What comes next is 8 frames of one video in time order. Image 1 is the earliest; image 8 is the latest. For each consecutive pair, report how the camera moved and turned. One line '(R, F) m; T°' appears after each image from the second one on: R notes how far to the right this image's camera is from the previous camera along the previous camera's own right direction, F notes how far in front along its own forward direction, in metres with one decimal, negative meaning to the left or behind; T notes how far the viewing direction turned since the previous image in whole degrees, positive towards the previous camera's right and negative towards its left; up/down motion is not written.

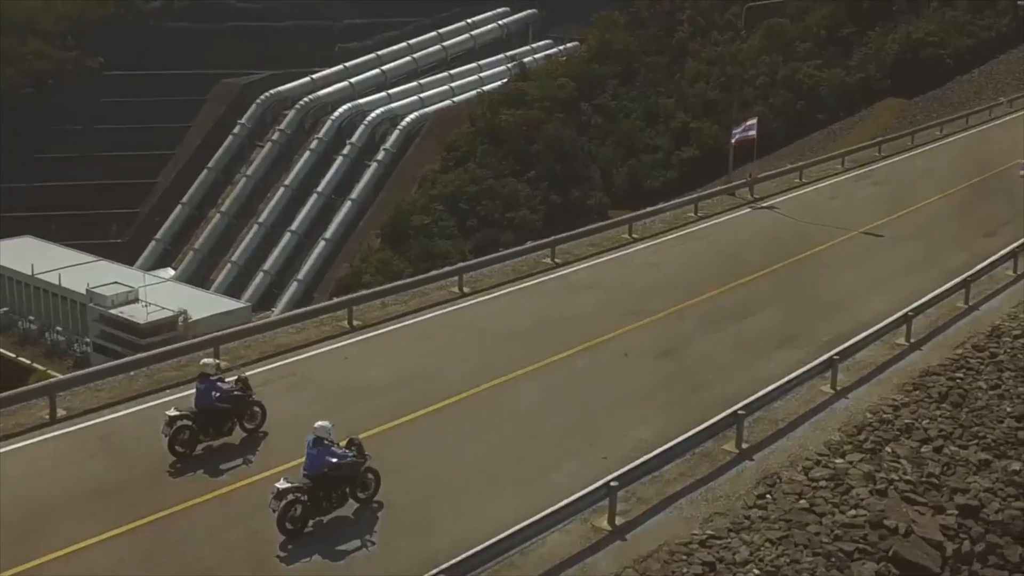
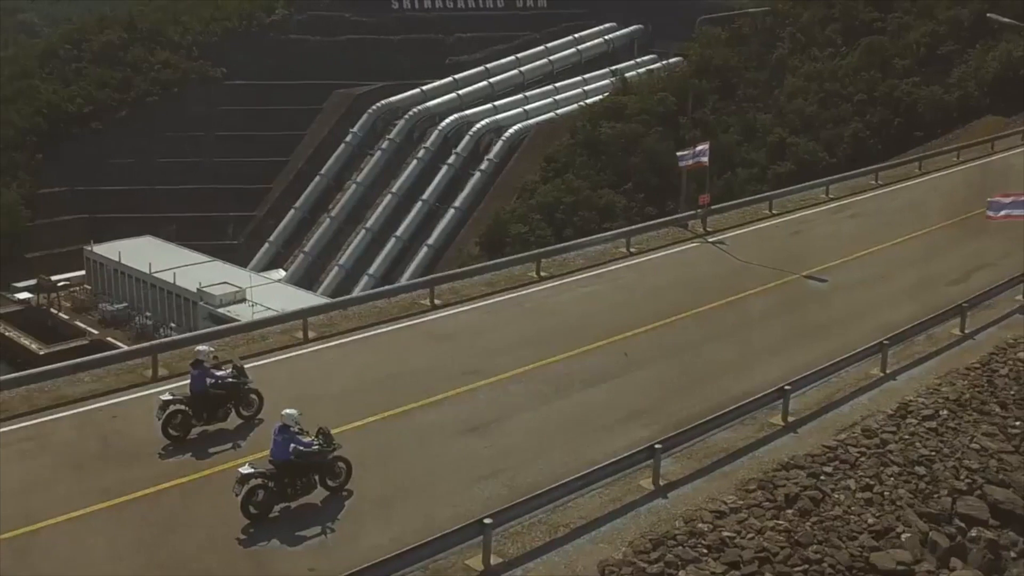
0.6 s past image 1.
(+0.5, -0.2) m; -7°
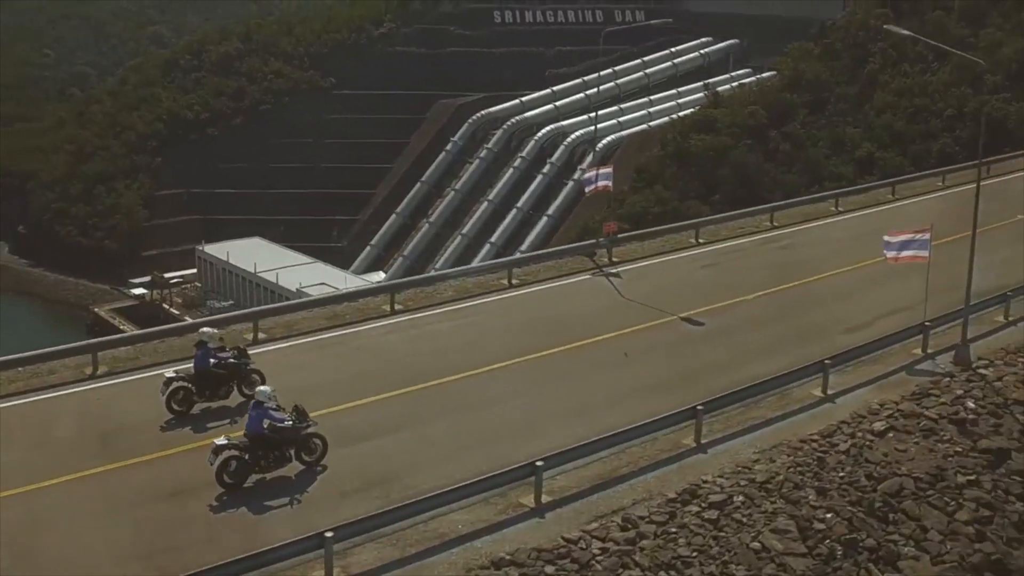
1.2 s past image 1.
(+0.6, -0.5) m; -6°
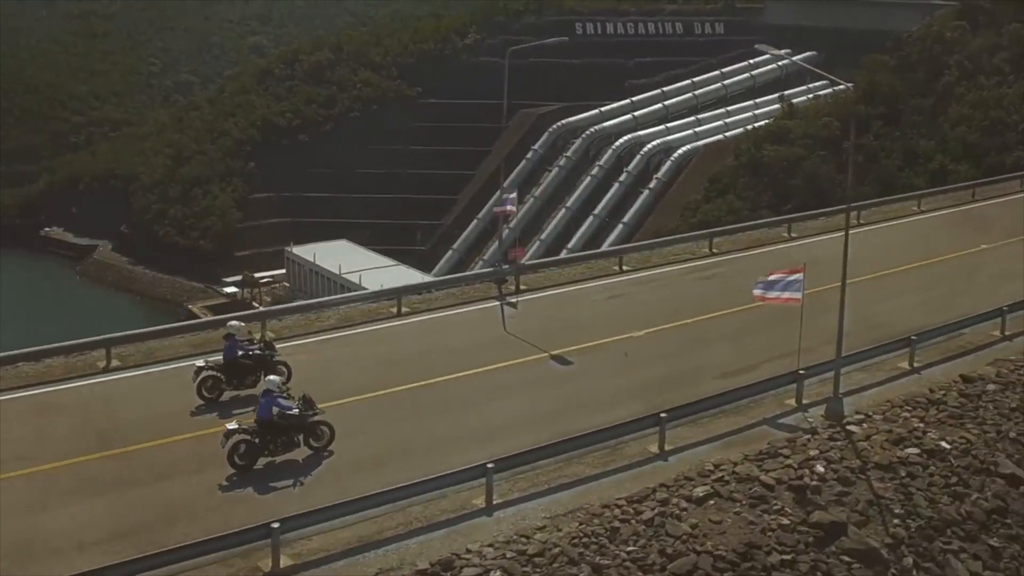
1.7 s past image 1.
(+0.5, -0.7) m; -5°
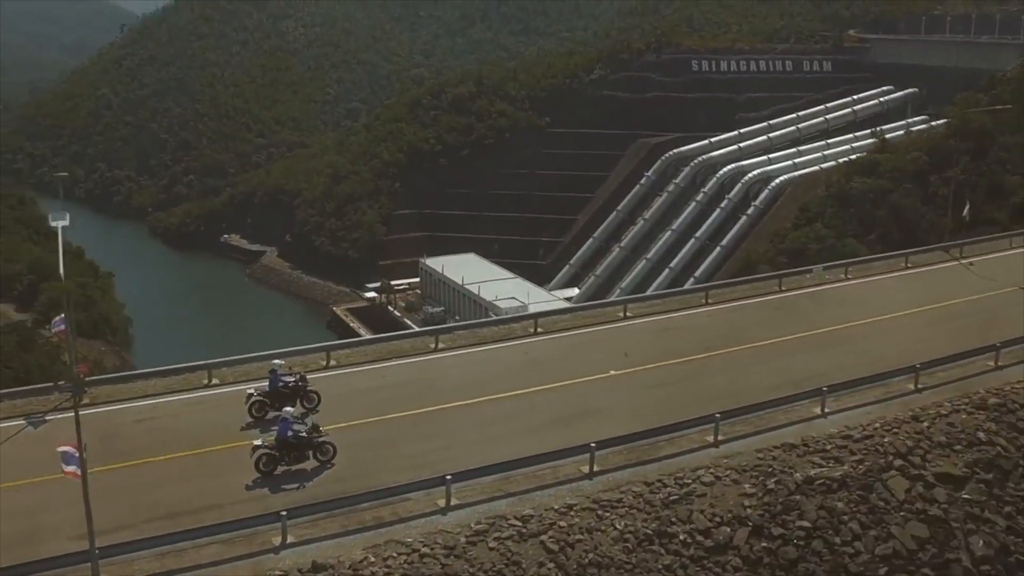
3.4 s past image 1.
(+2.7, -3.3) m; -11°
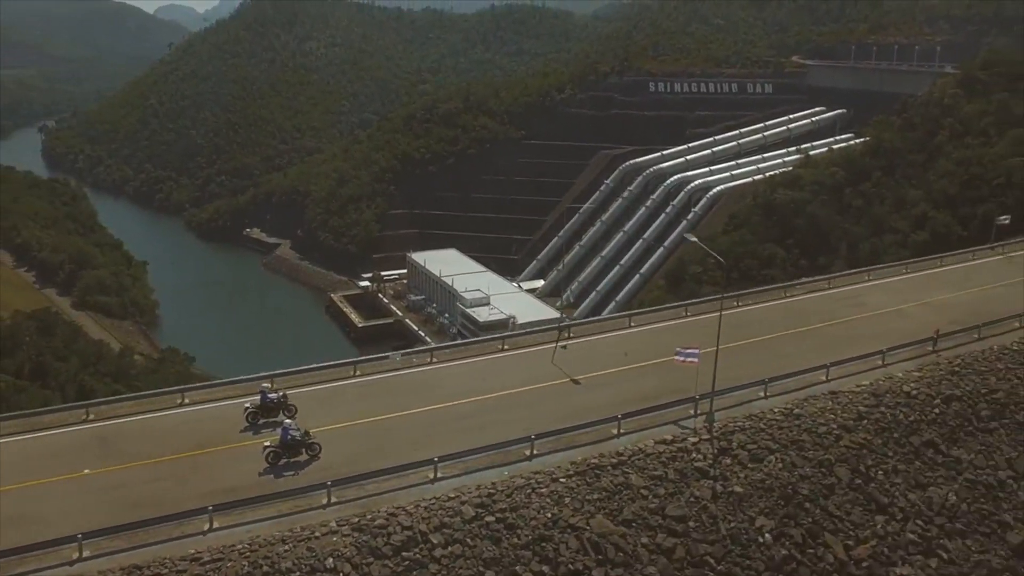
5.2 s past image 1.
(+4.2, -4.8) m; -4°
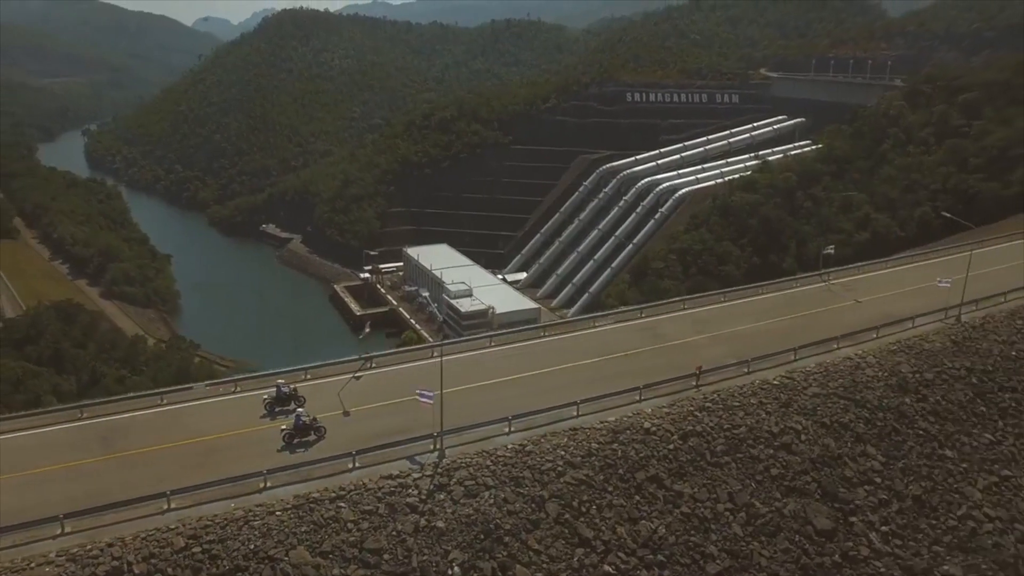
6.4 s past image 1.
(+4.1, -2.5) m; -4°
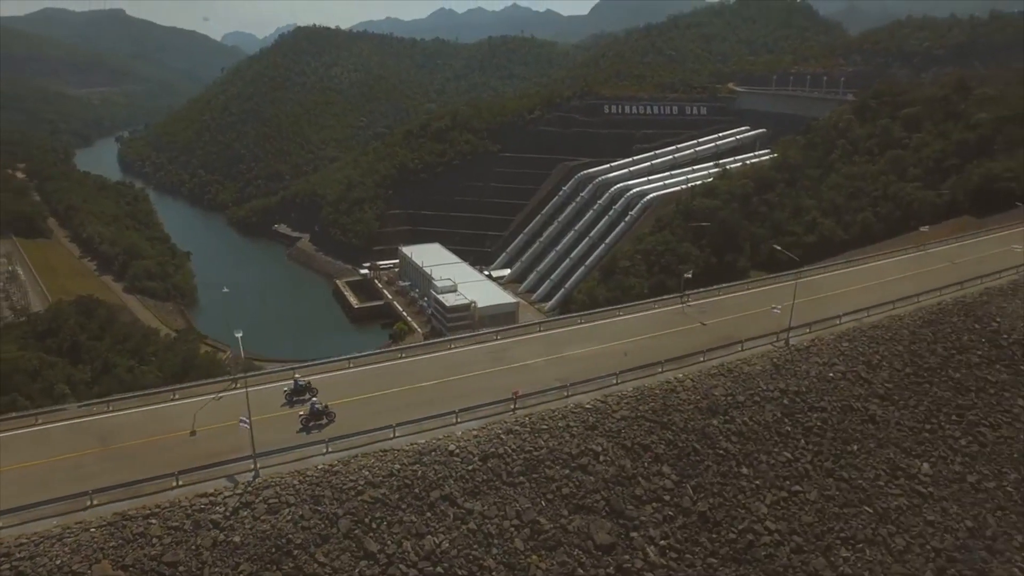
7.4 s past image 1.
(+4.6, -1.3) m; -5°
